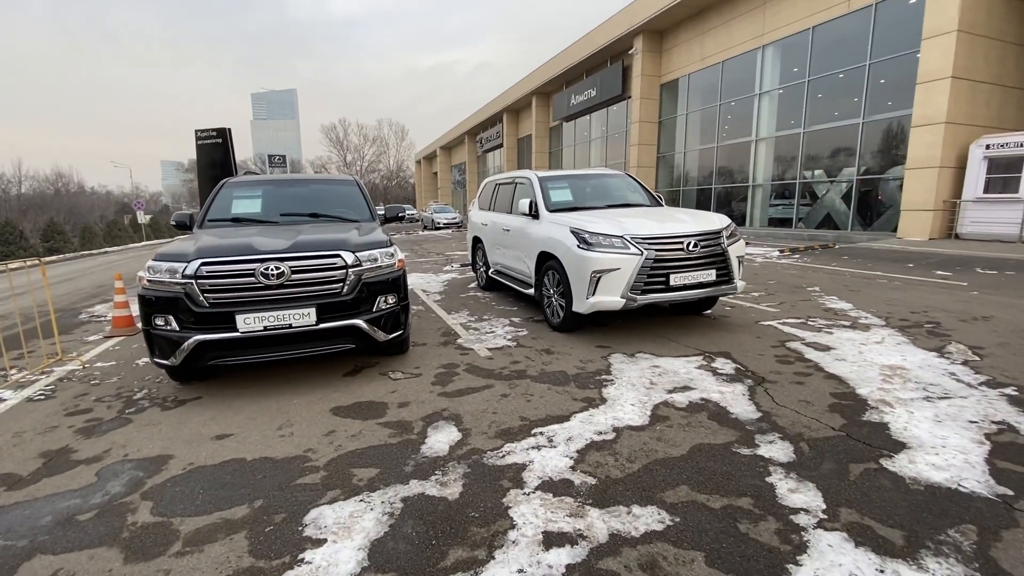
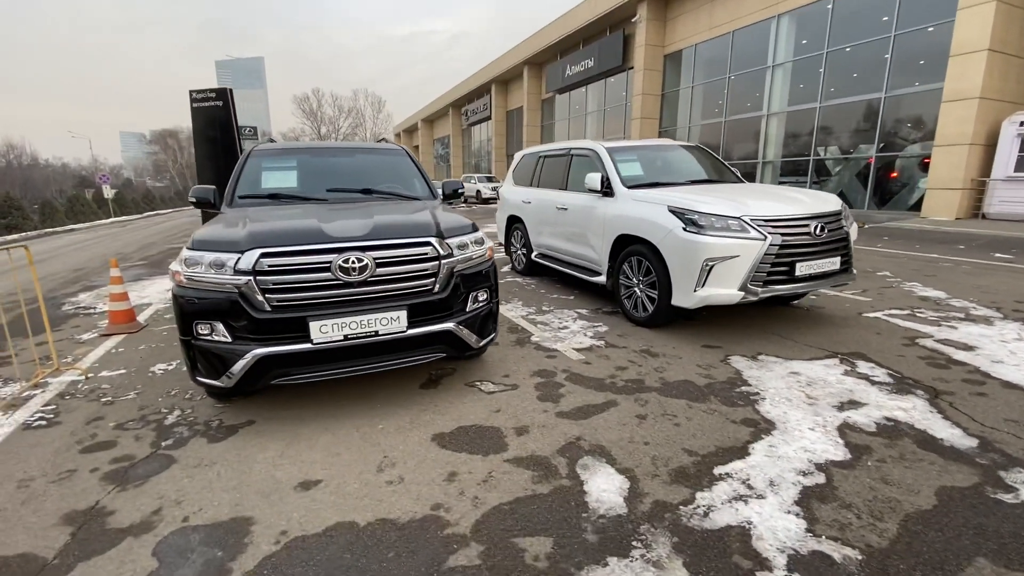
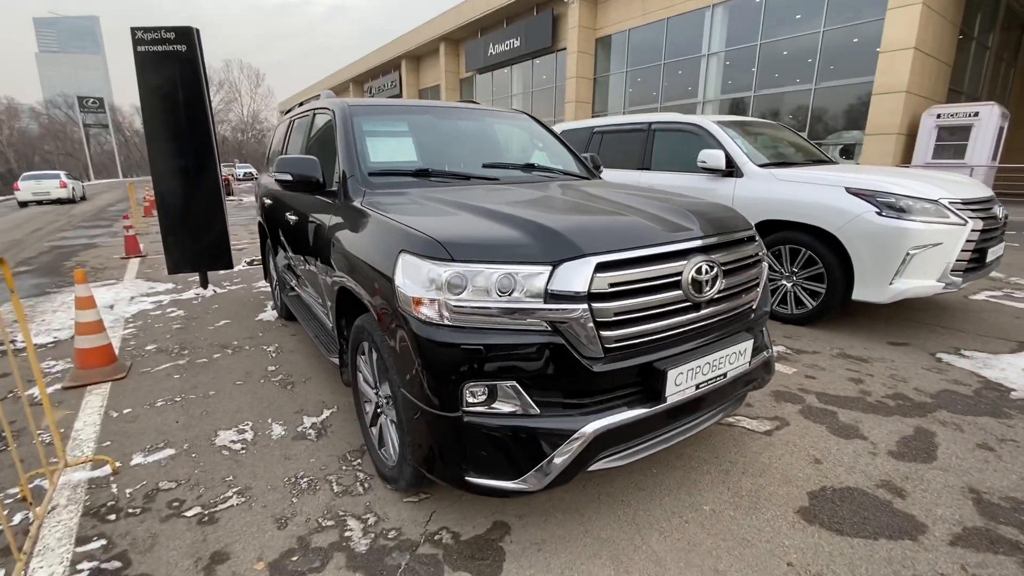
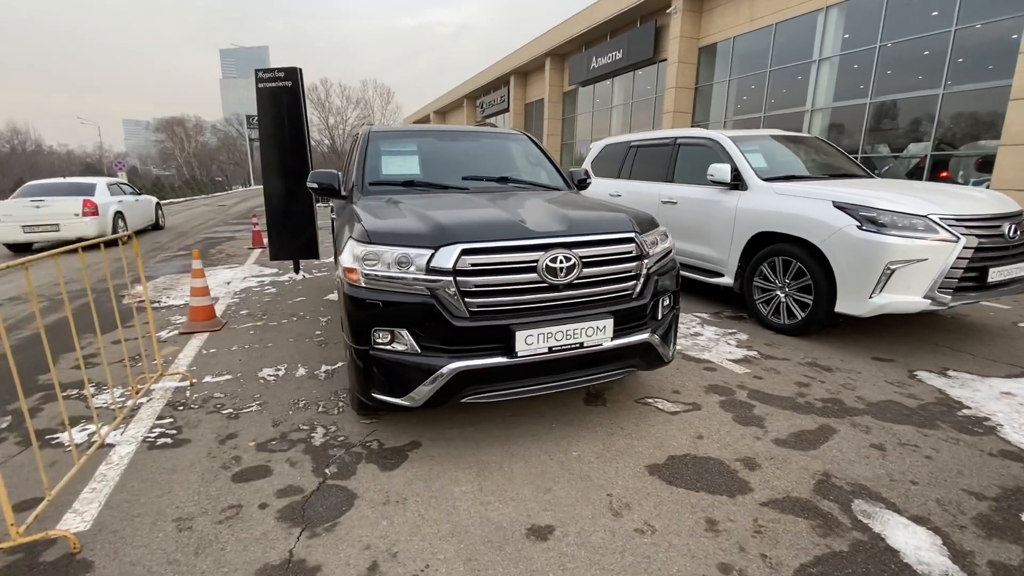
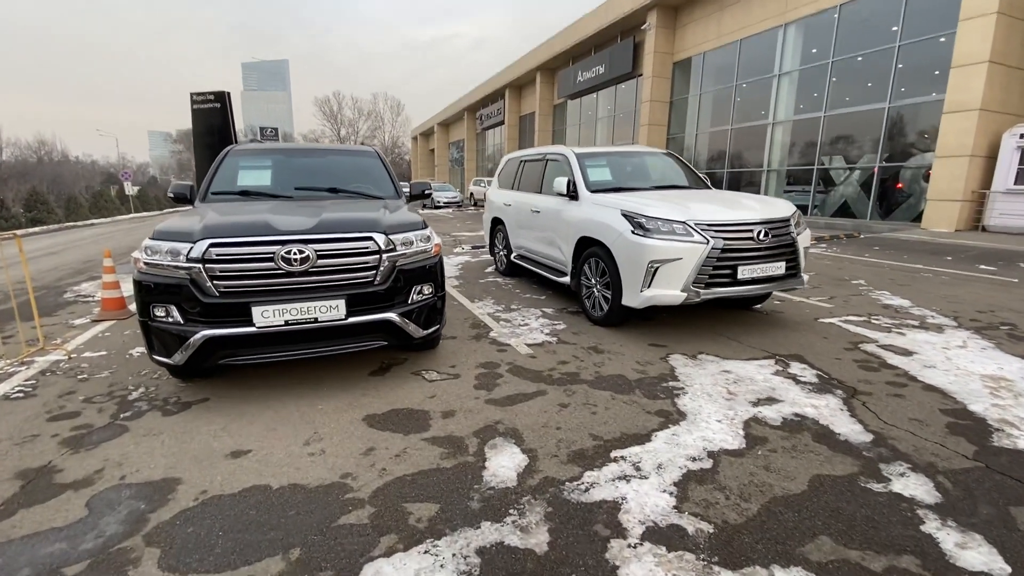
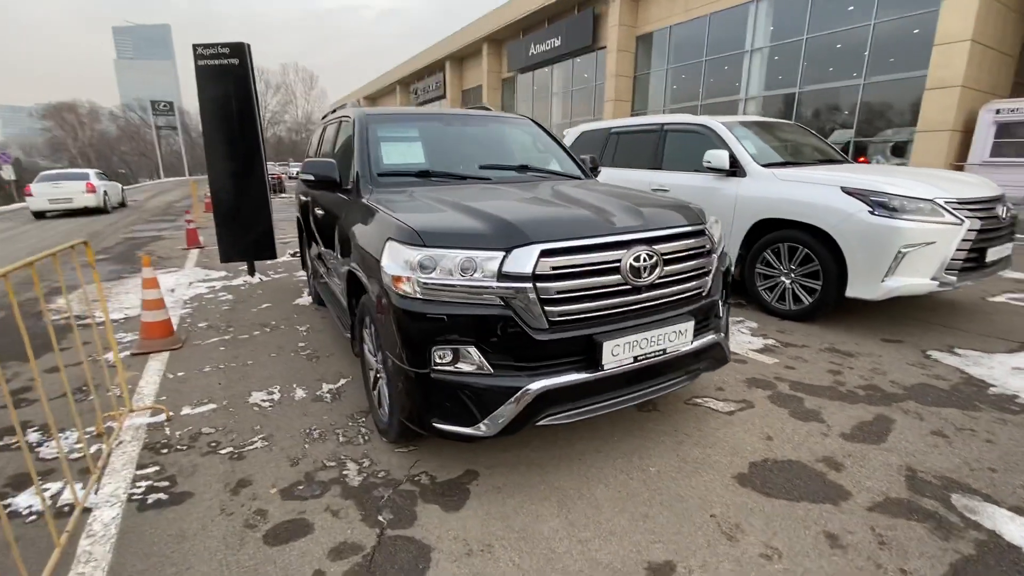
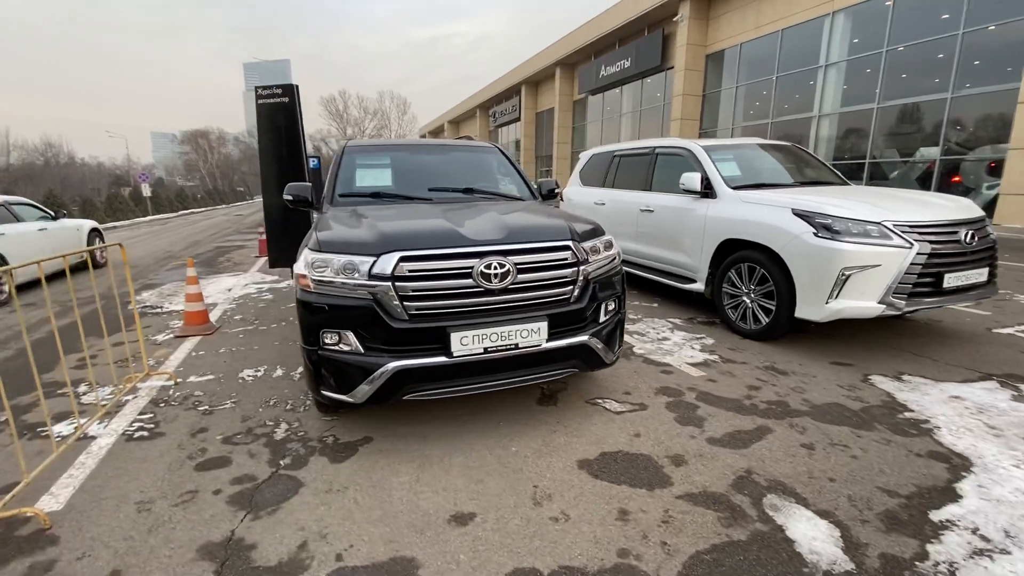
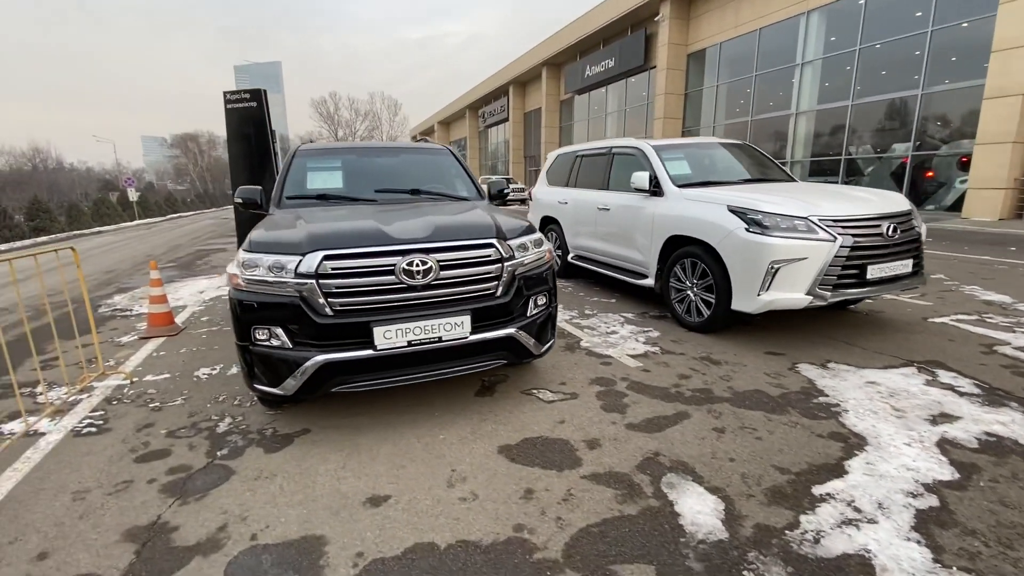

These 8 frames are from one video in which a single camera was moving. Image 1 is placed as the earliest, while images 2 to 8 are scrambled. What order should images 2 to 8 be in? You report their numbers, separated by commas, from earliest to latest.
5, 2, 8, 7, 4, 6, 3
